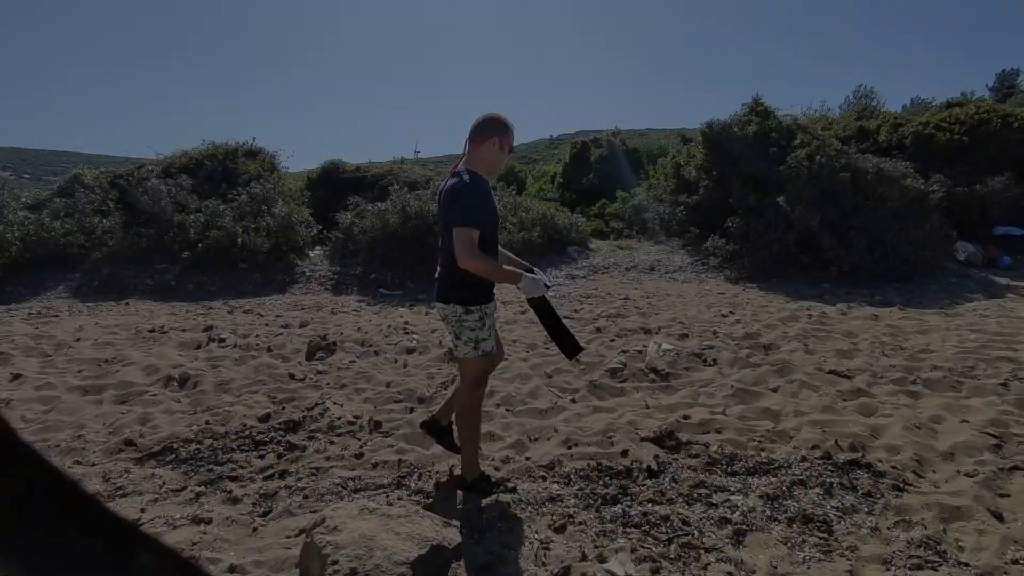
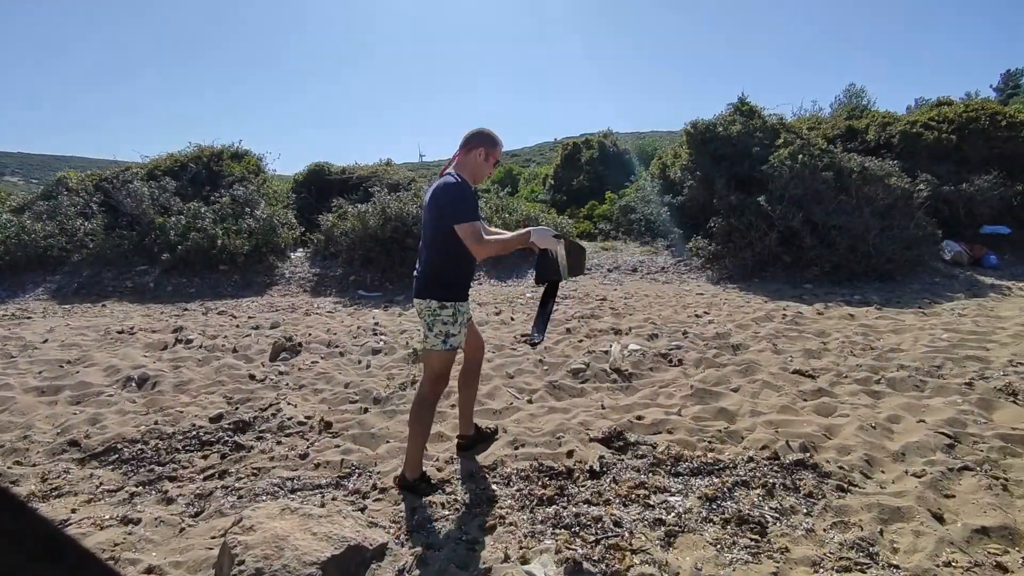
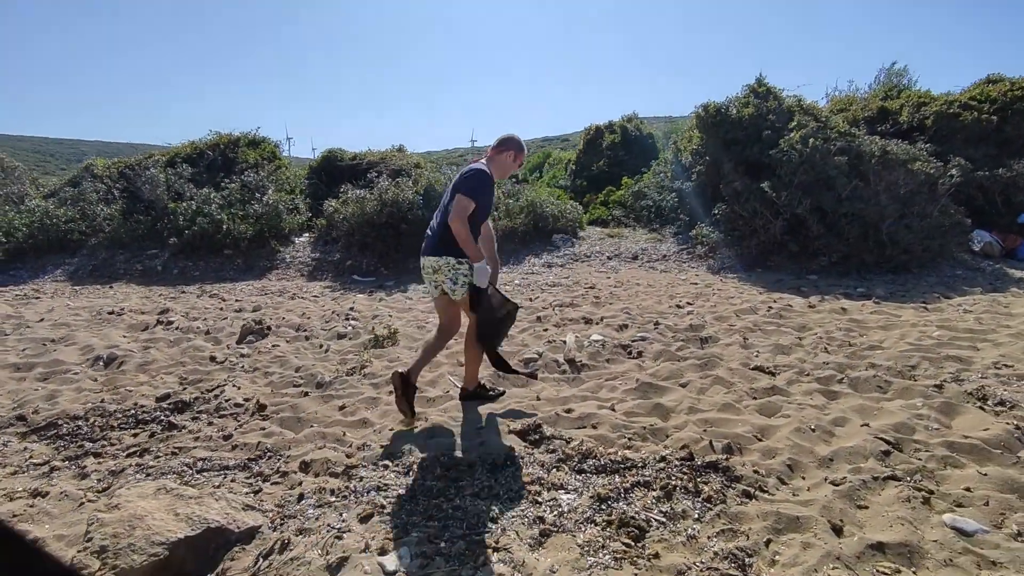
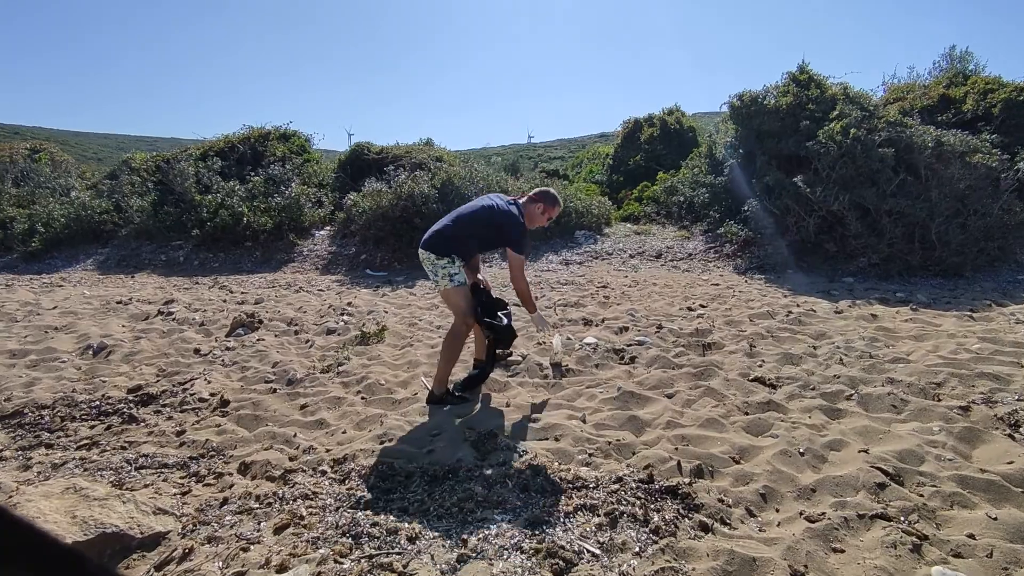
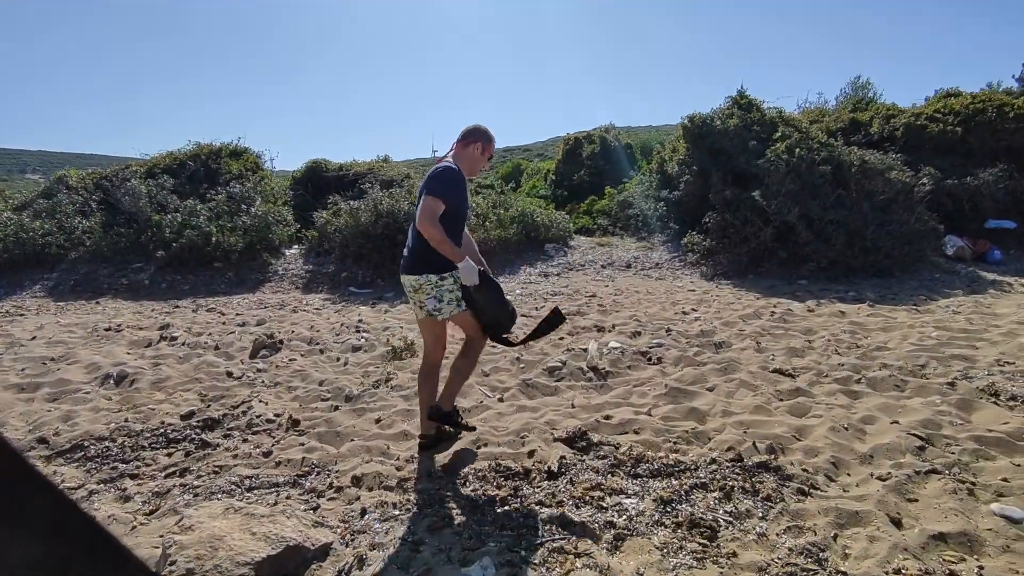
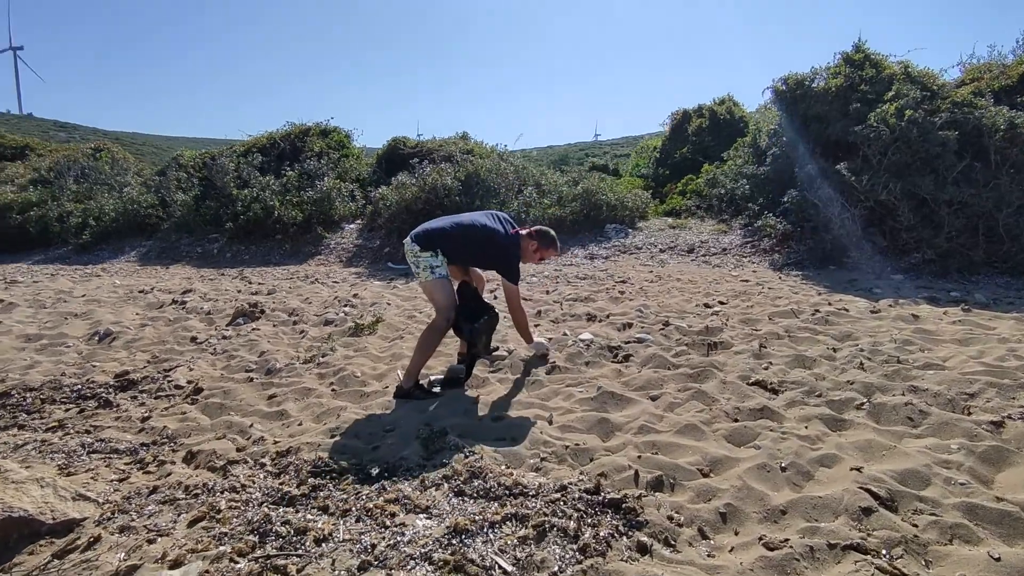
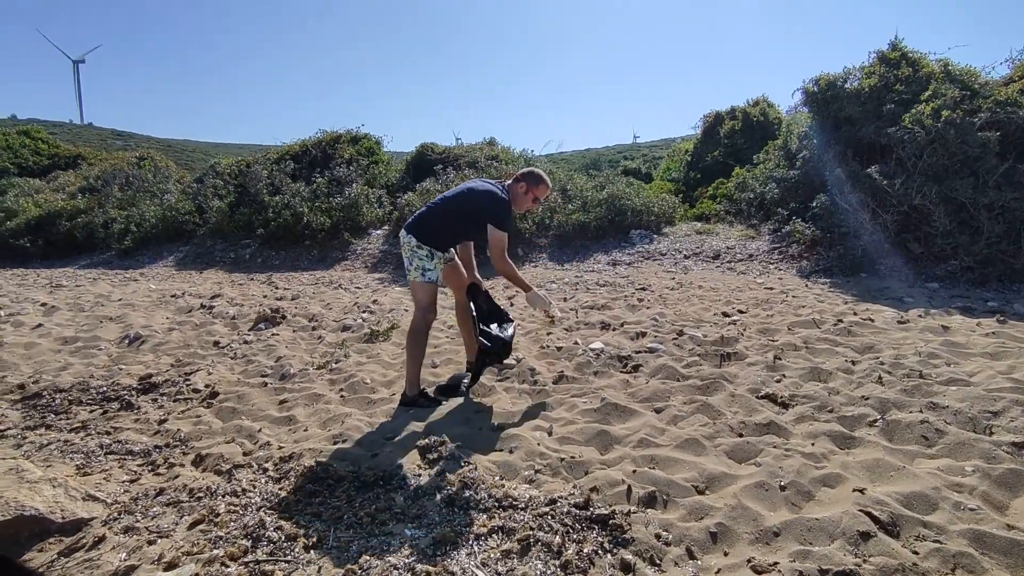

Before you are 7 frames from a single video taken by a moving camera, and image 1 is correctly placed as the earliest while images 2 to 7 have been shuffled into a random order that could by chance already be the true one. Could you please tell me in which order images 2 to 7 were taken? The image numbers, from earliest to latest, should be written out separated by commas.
2, 5, 3, 4, 6, 7
